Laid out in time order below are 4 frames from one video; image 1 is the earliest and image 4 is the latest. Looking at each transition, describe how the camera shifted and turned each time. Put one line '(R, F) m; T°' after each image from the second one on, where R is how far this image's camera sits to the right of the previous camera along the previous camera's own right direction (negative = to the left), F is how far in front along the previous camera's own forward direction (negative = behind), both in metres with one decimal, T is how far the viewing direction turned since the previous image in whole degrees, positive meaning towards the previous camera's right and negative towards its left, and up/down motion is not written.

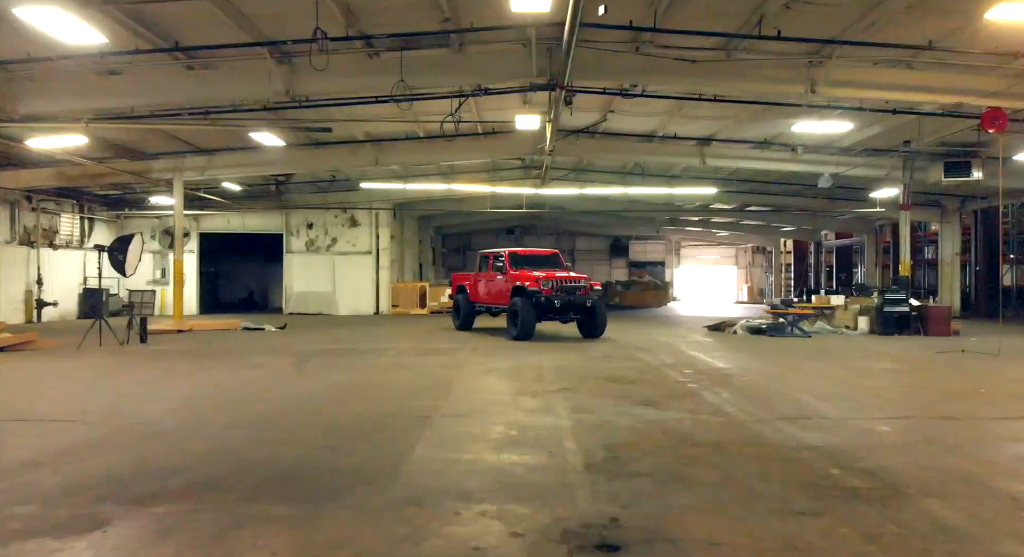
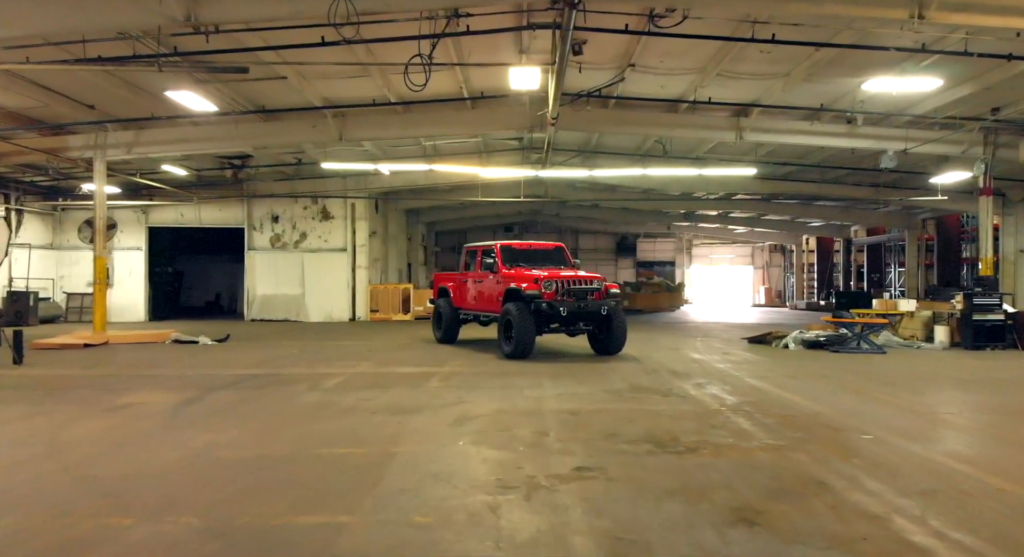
(+0.1, +2.6) m; 0°
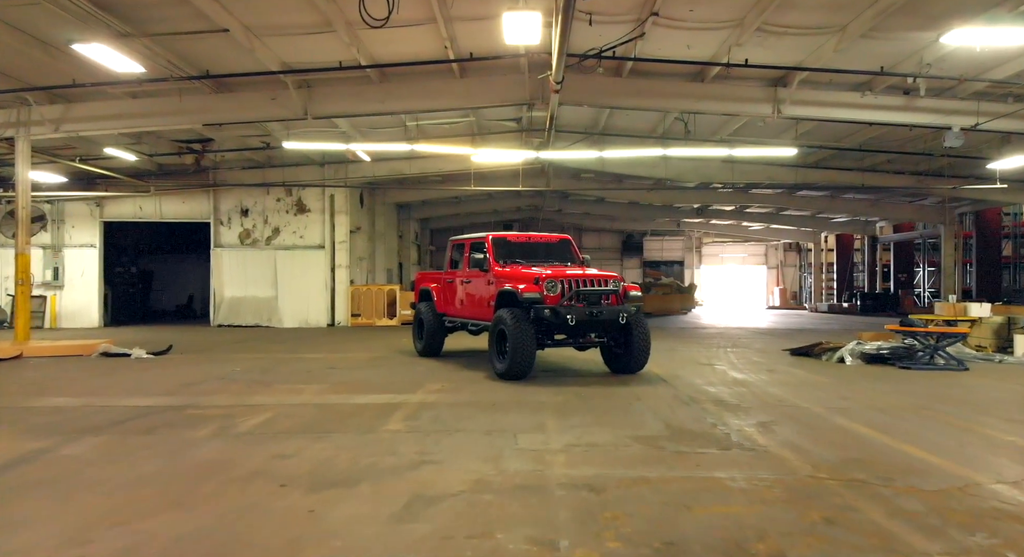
(+0.1, +1.8) m; 0°
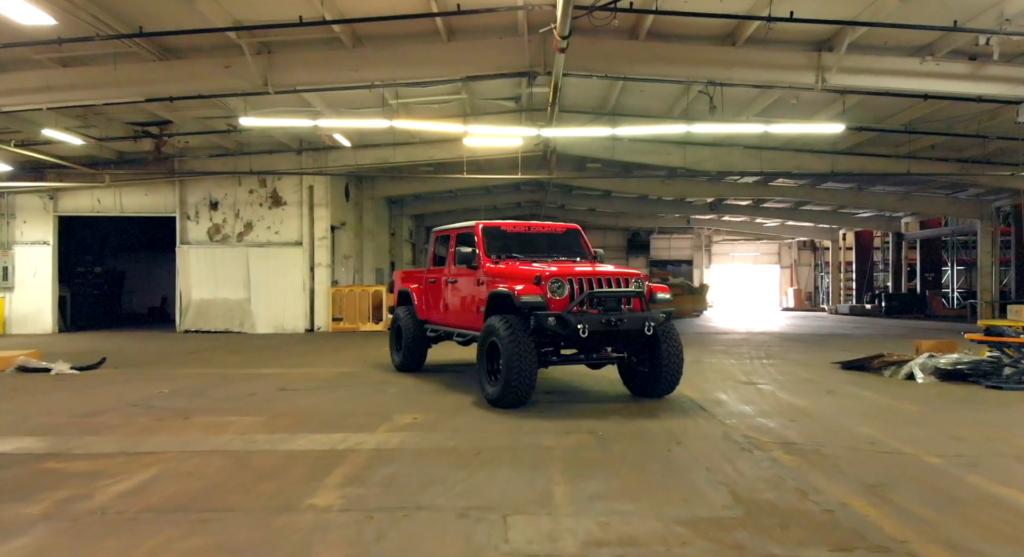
(+0.1, +1.5) m; 0°
